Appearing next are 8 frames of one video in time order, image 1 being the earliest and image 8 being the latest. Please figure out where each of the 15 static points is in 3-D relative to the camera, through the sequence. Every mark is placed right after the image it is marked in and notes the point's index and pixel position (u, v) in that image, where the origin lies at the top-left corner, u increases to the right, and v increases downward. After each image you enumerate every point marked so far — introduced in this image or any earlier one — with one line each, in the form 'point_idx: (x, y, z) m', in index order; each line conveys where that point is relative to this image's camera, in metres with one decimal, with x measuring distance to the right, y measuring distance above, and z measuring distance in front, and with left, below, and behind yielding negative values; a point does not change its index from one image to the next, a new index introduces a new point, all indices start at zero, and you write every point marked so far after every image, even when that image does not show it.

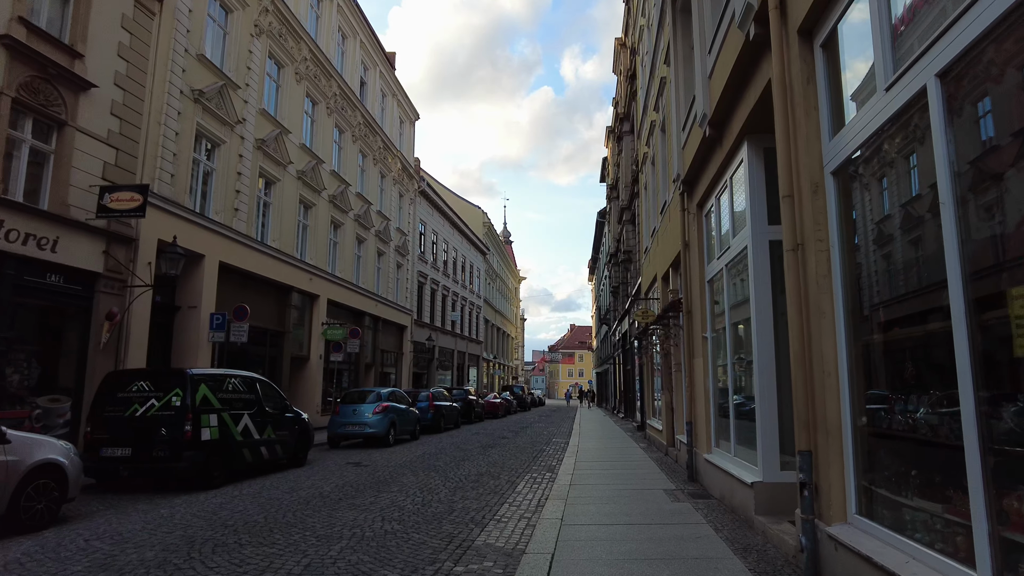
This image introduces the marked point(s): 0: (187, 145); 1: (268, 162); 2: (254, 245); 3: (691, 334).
0: (-7.8, +3.4, +15.1) m
1: (-7.5, +3.8, +19.3) m
2: (-7.4, +1.2, +18.4) m
3: (+3.0, -0.8, +10.6) m
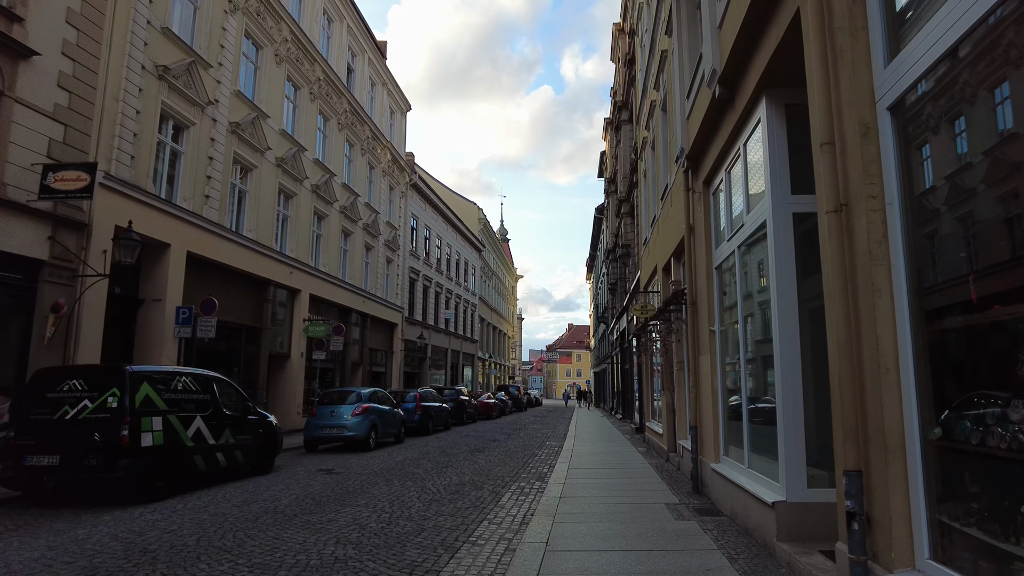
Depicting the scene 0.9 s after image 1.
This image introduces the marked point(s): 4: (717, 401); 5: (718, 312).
0: (-8.1, +3.6, +14.0) m
1: (-7.7, +4.0, +18.2) m
2: (-7.7, +1.4, +17.3) m
3: (+2.8, -0.6, +9.5) m
4: (+2.7, -1.5, +8.4) m
5: (+2.8, -0.3, +8.5) m
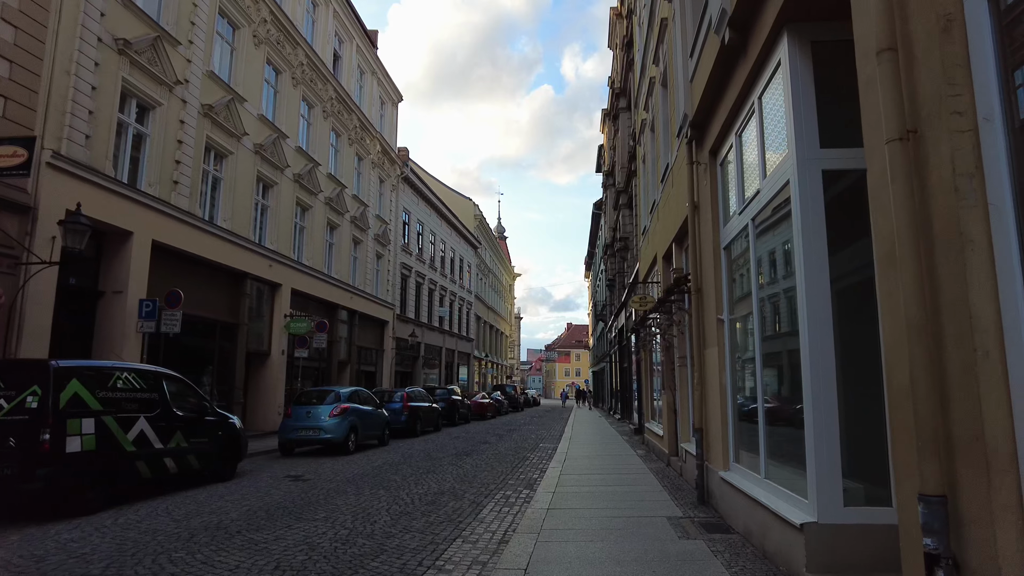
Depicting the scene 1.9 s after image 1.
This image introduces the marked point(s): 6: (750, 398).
0: (-8.3, +3.8, +12.9) m
1: (-8.0, +4.2, +17.2) m
2: (-8.0, +1.6, +16.2) m
3: (+2.5, -0.4, +8.4) m
4: (+2.5, -1.3, +7.4) m
5: (+2.6, -0.1, +7.5) m
6: (+2.5, -1.2, +6.6) m
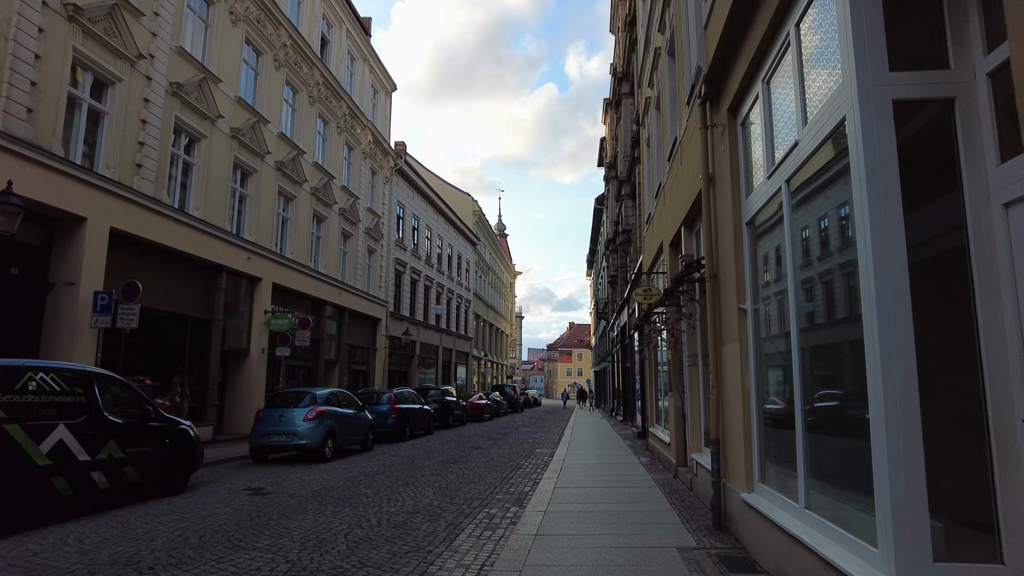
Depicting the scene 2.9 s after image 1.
0: (-8.5, +4.0, +11.7) m
1: (-8.2, +4.4, +15.9) m
2: (-8.1, +1.8, +15.0) m
3: (+2.3, -0.2, +7.2) m
4: (+2.3, -1.1, +6.1) m
5: (+2.4, 0.0, +6.2) m
6: (+2.3, -1.0, +5.3) m
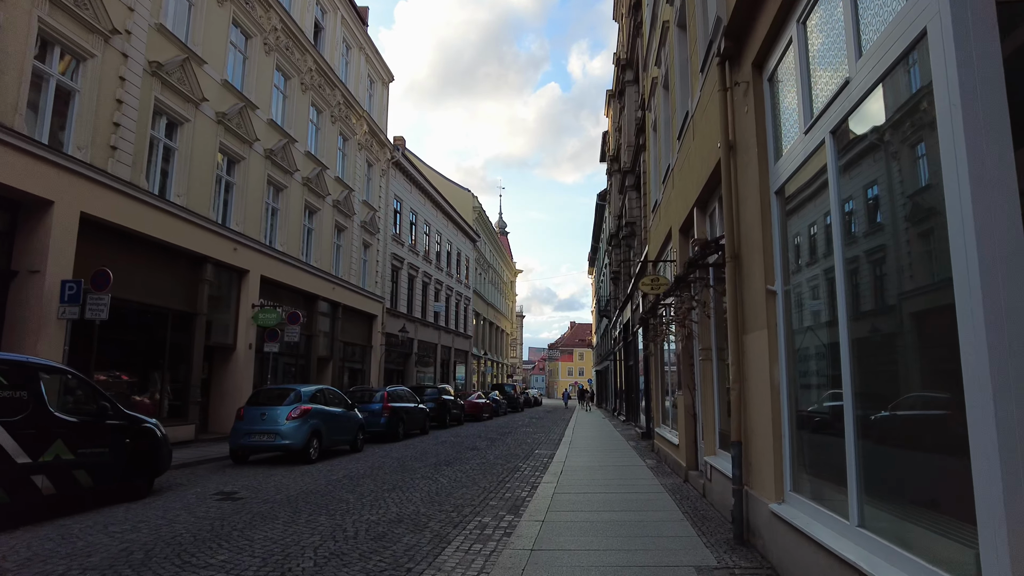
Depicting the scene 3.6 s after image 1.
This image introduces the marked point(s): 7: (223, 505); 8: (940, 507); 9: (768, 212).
0: (-8.5, +4.2, +10.9) m
1: (-8.2, +4.6, +15.1) m
2: (-8.2, +2.0, +14.2) m
3: (+2.3, 0.0, +6.3) m
4: (+2.2, -0.9, +5.2) m
5: (+2.3, +0.2, +5.3) m
6: (+2.2, -0.8, +4.5) m
7: (-3.8, -2.9, +8.2) m
8: (+2.1, -1.1, +3.3) m
9: (+2.3, +0.7, +5.6) m
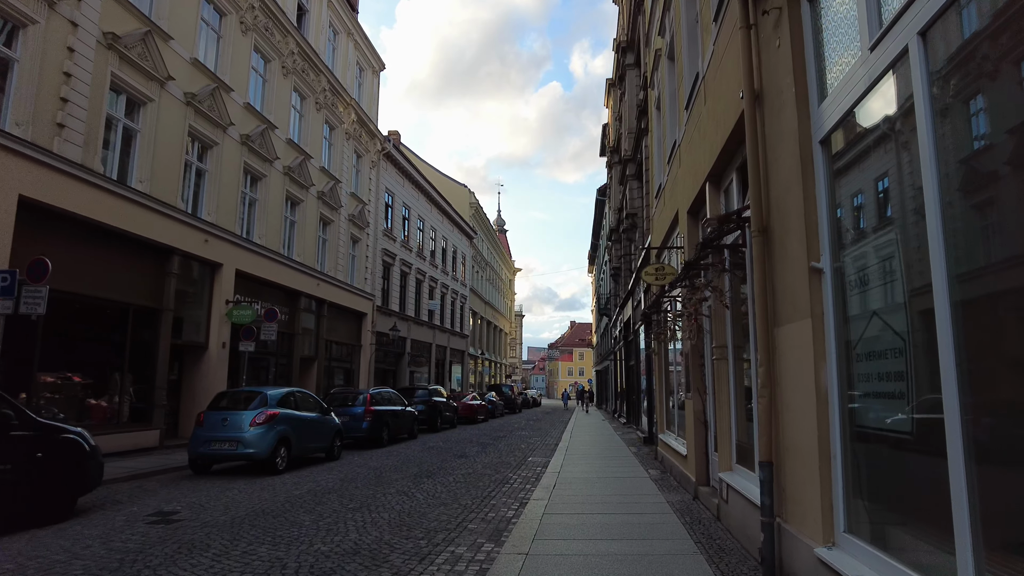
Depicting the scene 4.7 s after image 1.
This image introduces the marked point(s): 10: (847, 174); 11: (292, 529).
0: (-8.7, +4.3, +9.7) m
1: (-8.4, +4.8, +13.9) m
2: (-8.4, +2.1, +13.0) m
3: (+2.0, +0.1, +5.1) m
4: (+2.0, -0.8, +4.0) m
5: (+2.1, +0.4, +4.1) m
6: (+2.0, -0.7, +3.2) m
7: (-4.0, -2.7, +7.0) m
8: (+1.9, -1.0, +2.1) m
9: (+2.0, +0.8, +4.4) m
10: (+2.1, +0.8, +4.0) m
11: (-2.5, -2.7, +7.2) m
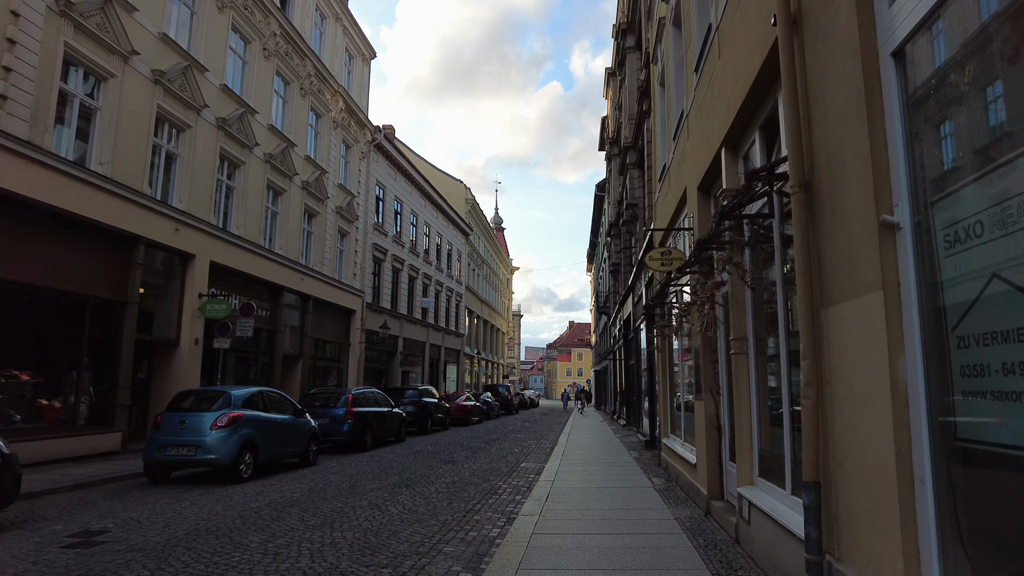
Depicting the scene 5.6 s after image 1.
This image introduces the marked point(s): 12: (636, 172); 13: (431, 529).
0: (-8.9, +4.5, +8.6) m
1: (-8.6, +4.9, +12.8) m
2: (-8.6, +2.3, +11.8) m
3: (+1.9, +0.3, +4.0) m
4: (+1.9, -0.6, +2.9) m
5: (+1.9, +0.6, +3.0) m
6: (+1.9, -0.5, +2.1) m
7: (-4.2, -2.5, +5.9) m
8: (+1.7, -0.8, +1.0) m
9: (+1.9, +1.0, +3.3) m
10: (+1.9, +0.9, +2.9) m
11: (-2.7, -2.6, +6.1) m
12: (+3.9, +3.6, +19.5) m
13: (-0.9, -2.8, +7.3) m
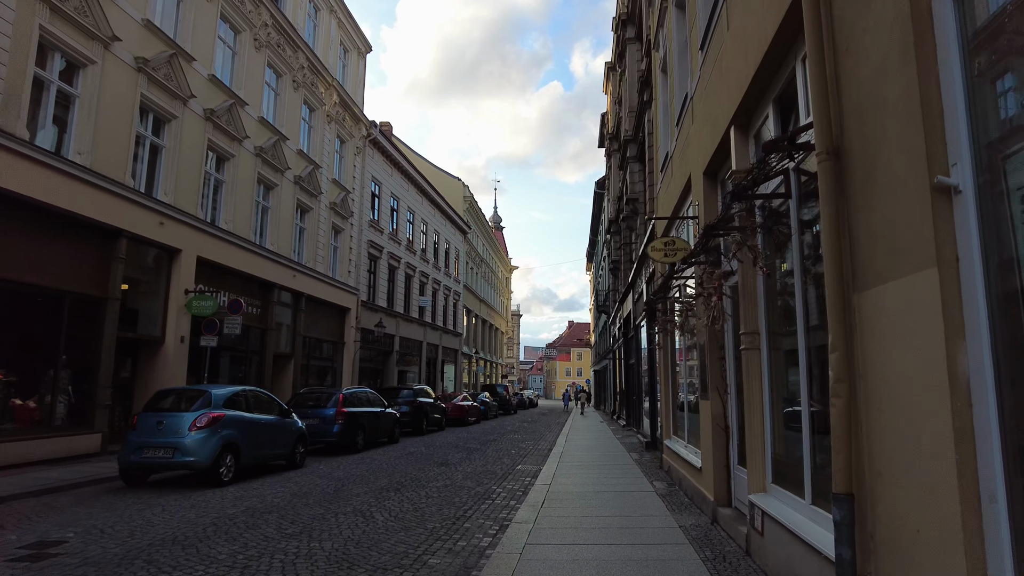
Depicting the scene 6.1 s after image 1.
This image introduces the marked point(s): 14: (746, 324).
0: (-9.0, +4.6, +8.0) m
1: (-8.7, +5.0, +12.2) m
2: (-8.6, +2.4, +11.3) m
3: (+1.8, +0.4, +3.5) m
4: (+1.8, -0.5, +2.4) m
5: (+1.8, +0.7, +2.5) m
6: (+1.8, -0.4, +1.6) m
7: (-4.3, -2.4, +5.4) m
8: (+1.6, -0.7, +0.4) m
9: (+1.8, +1.1, +2.7) m
10: (+1.9, +1.0, +2.4) m
11: (-2.7, -2.5, +5.6) m
12: (+3.8, +3.7, +19.0) m
13: (-1.0, -2.7, +6.8) m
14: (+2.2, -0.4, +6.0) m
